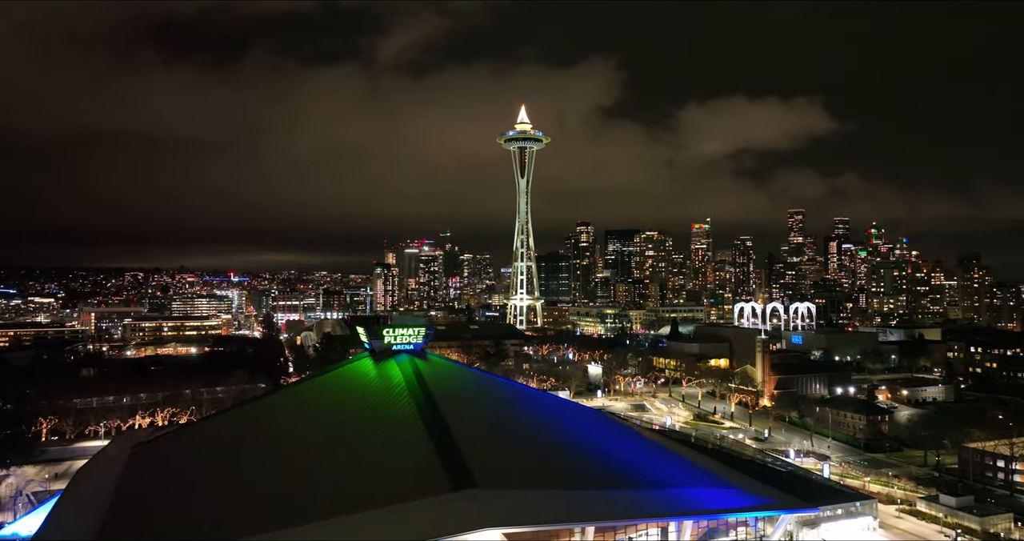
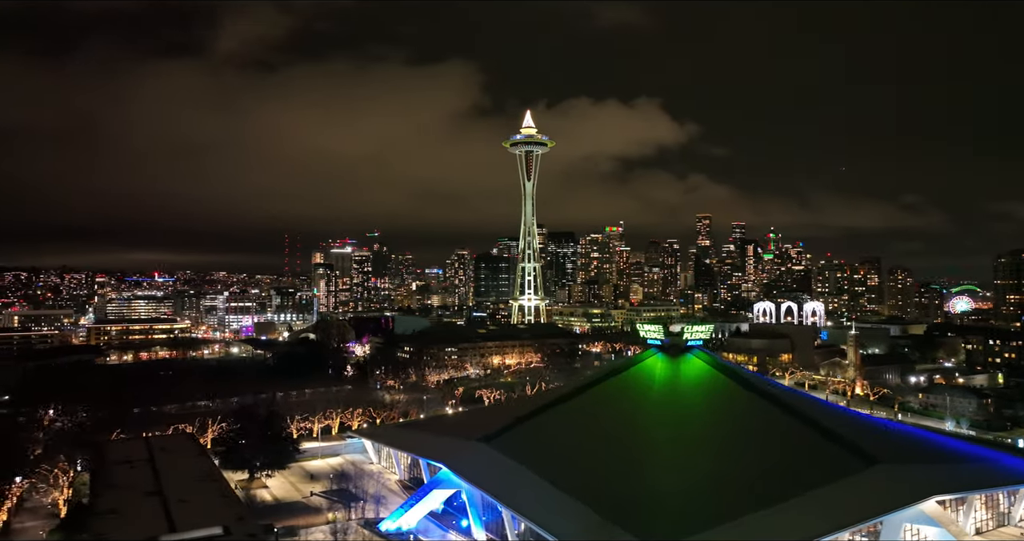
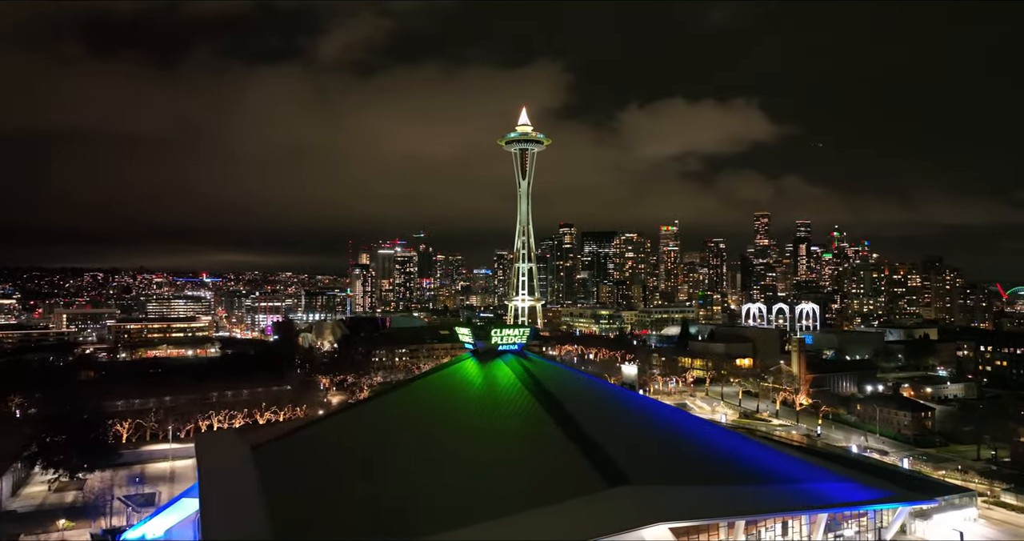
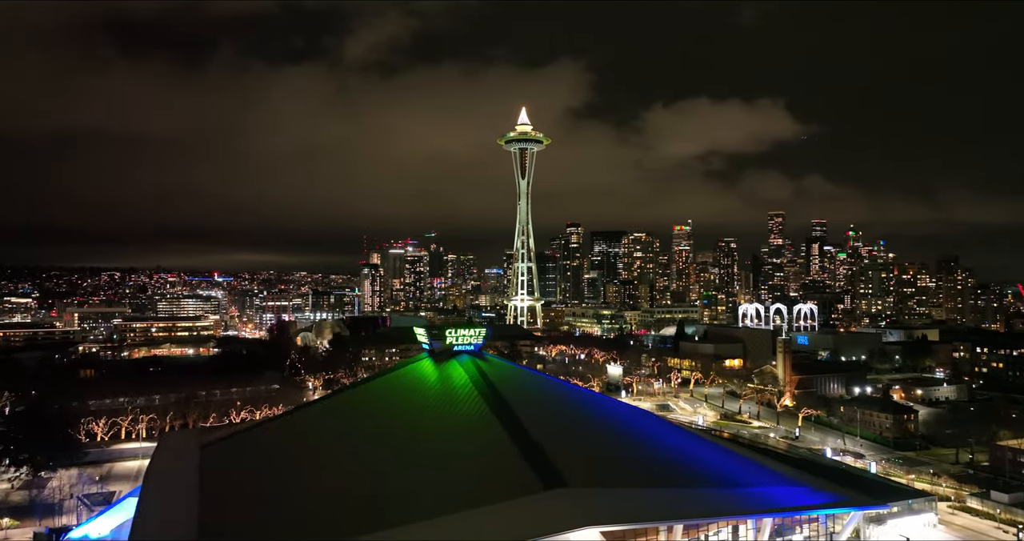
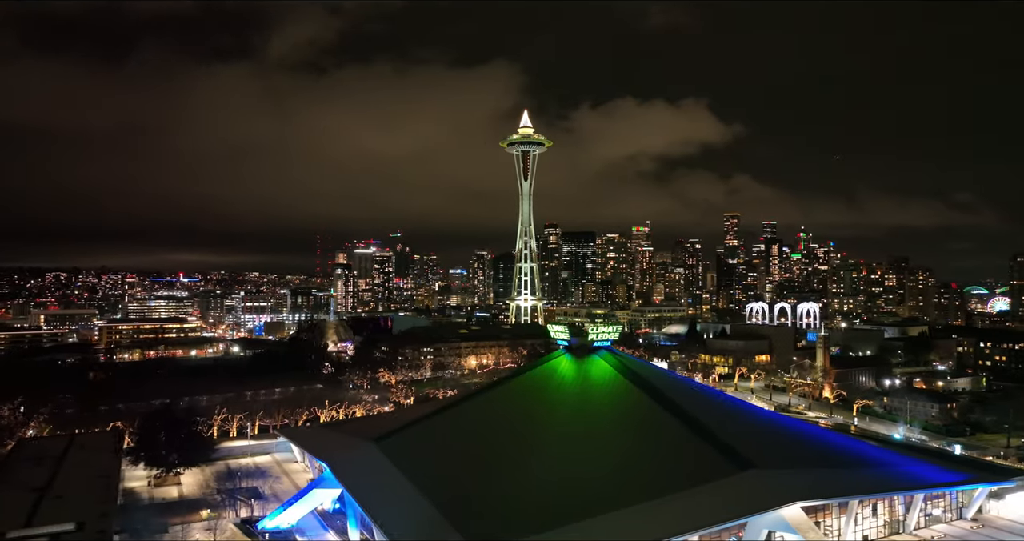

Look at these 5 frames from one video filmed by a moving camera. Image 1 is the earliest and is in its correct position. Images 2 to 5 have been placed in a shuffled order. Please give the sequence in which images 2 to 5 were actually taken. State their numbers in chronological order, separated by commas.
4, 3, 5, 2
